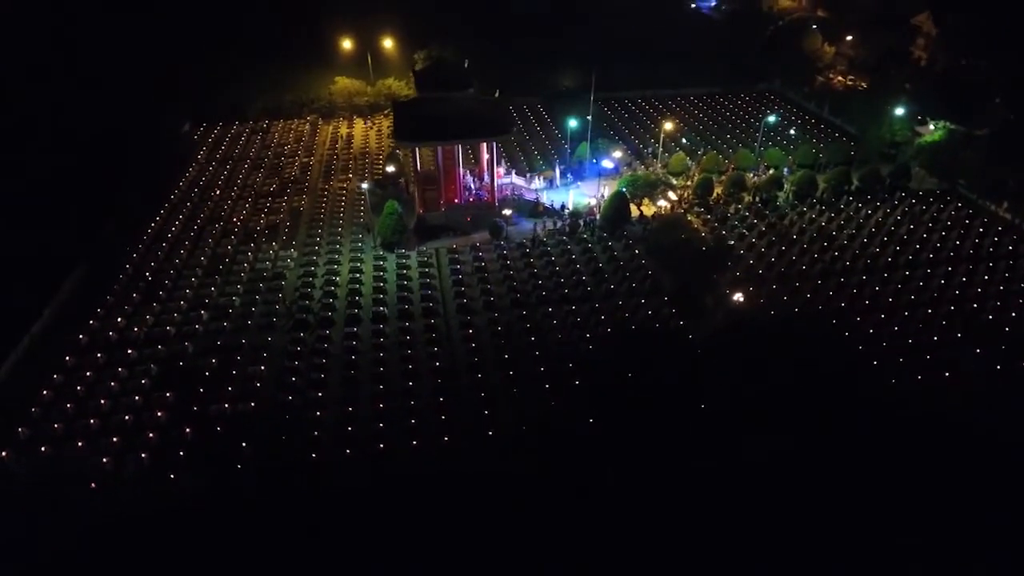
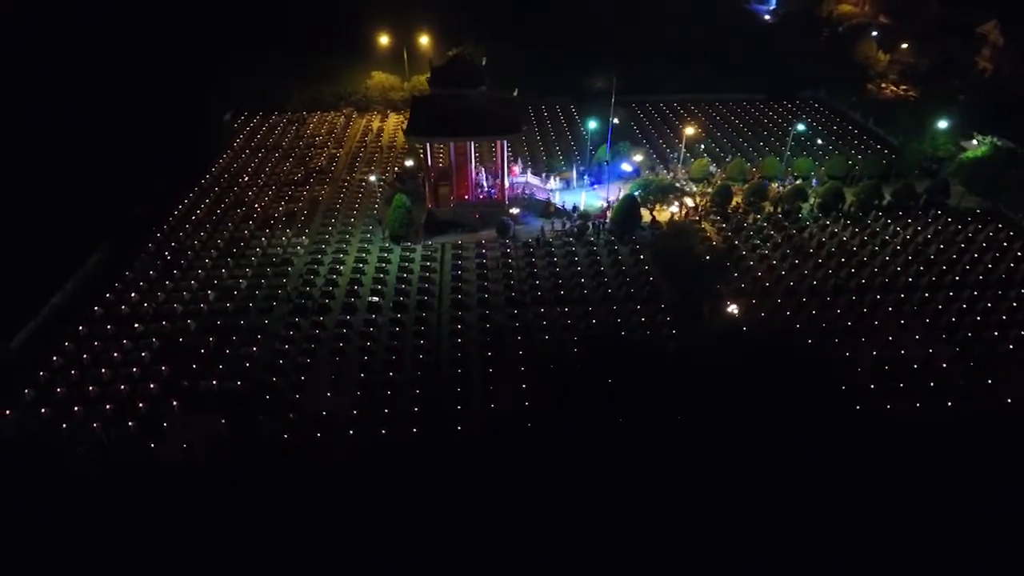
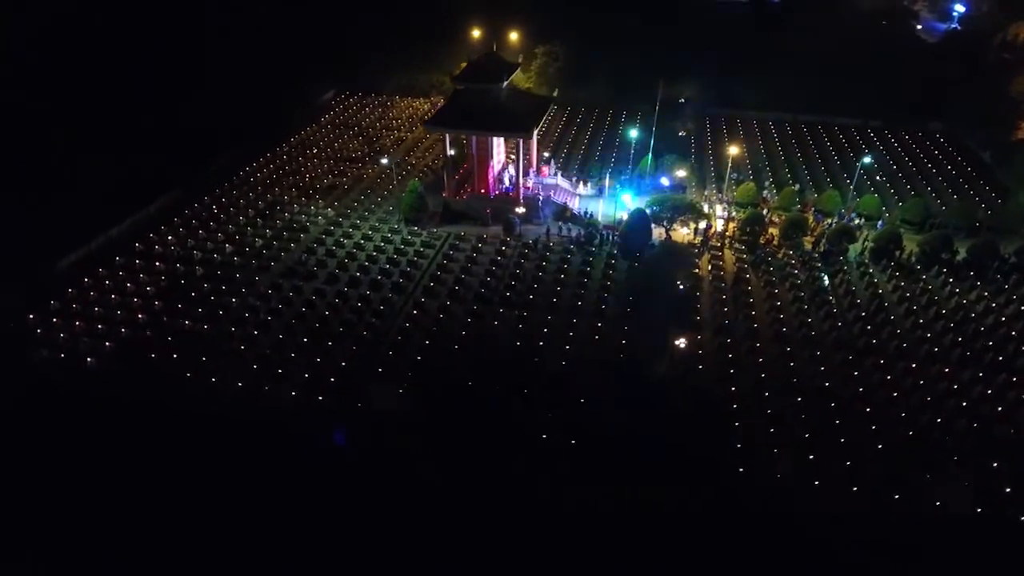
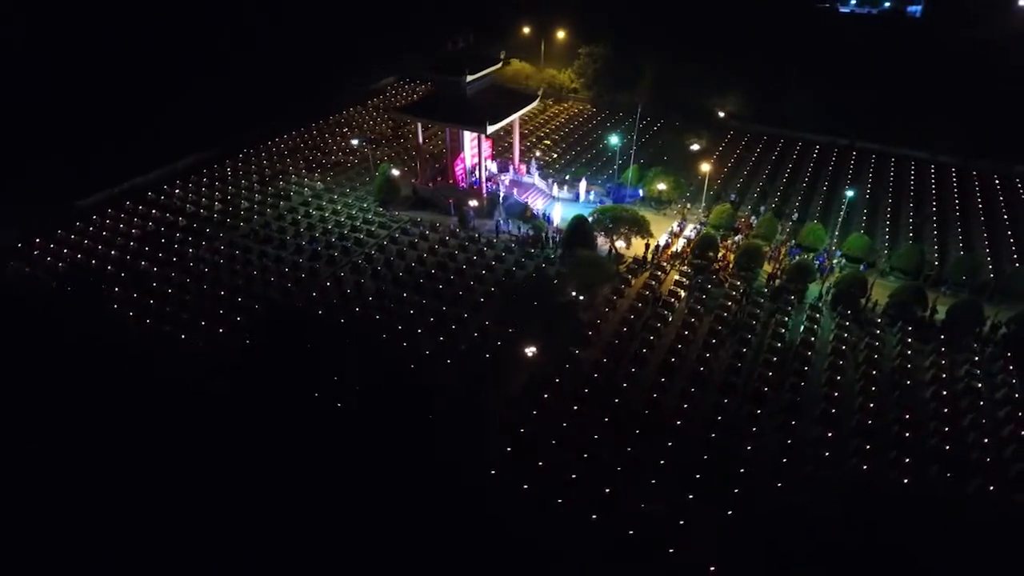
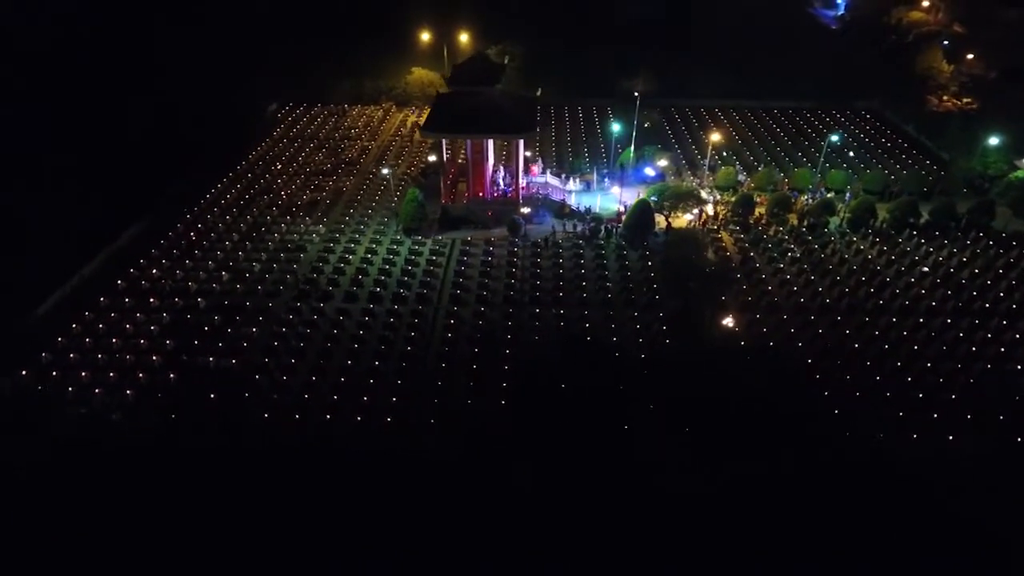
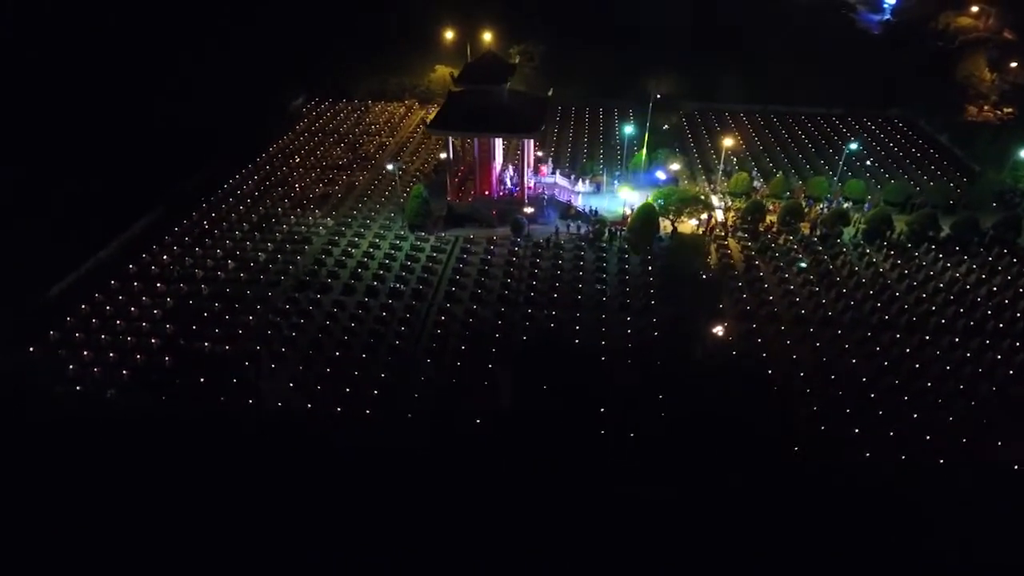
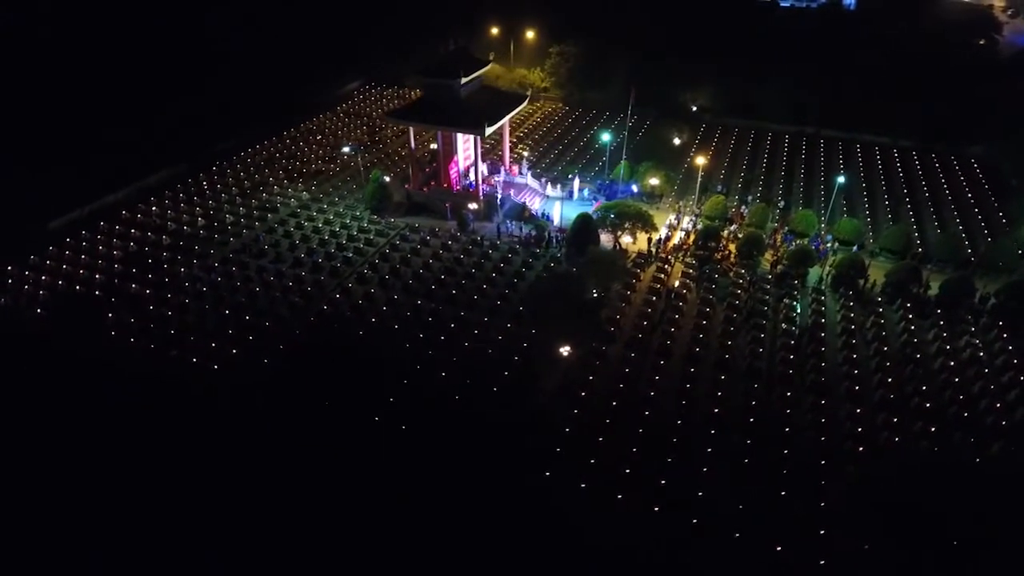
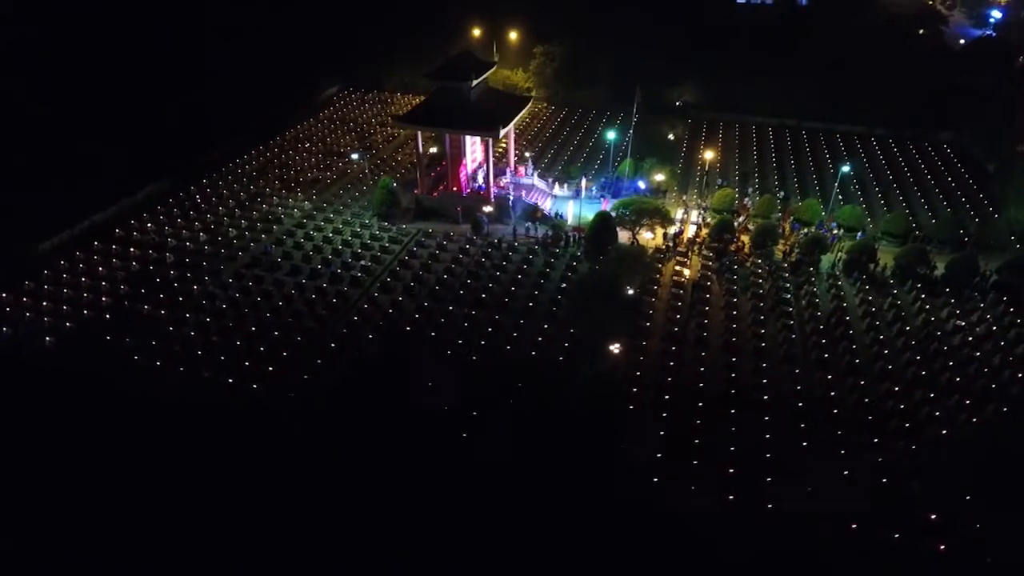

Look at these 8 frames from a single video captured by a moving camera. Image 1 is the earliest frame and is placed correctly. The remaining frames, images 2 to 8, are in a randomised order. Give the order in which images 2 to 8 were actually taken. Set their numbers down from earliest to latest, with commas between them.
2, 5, 6, 3, 8, 7, 4
